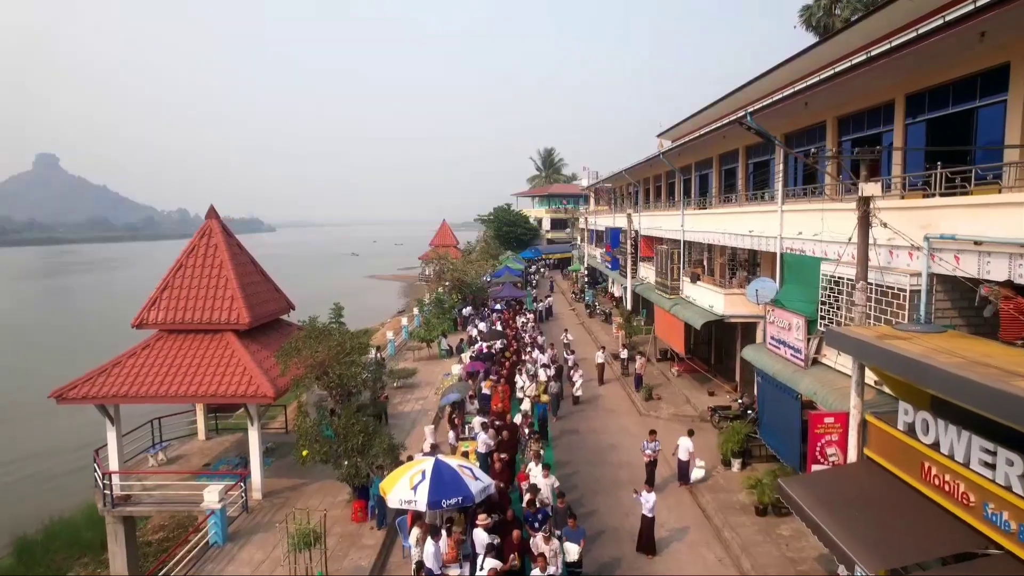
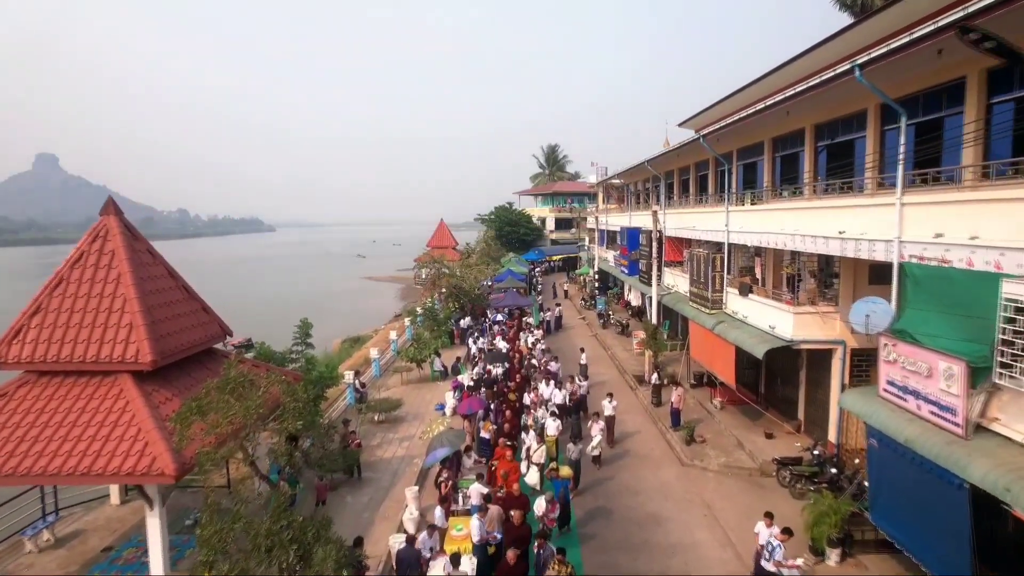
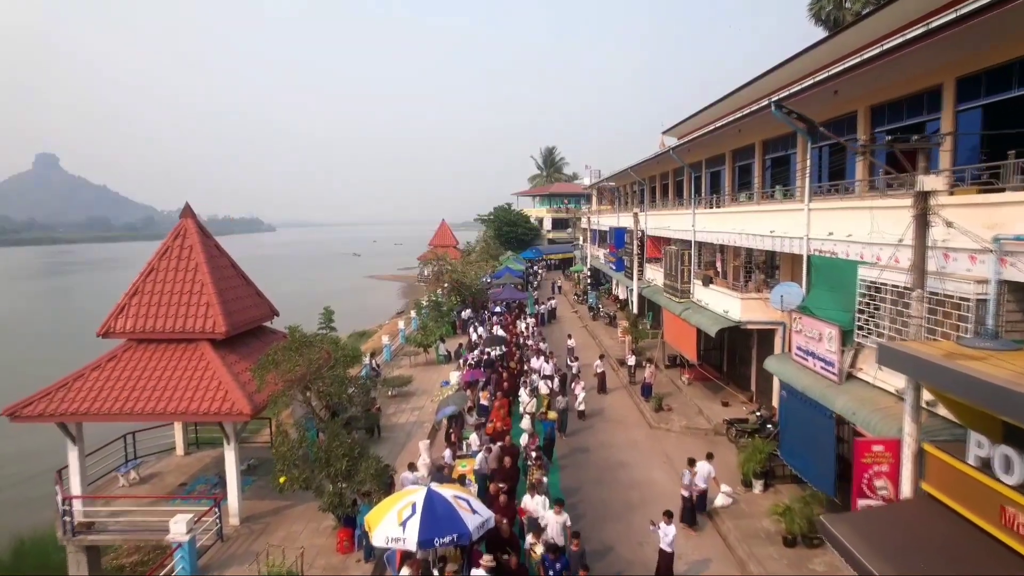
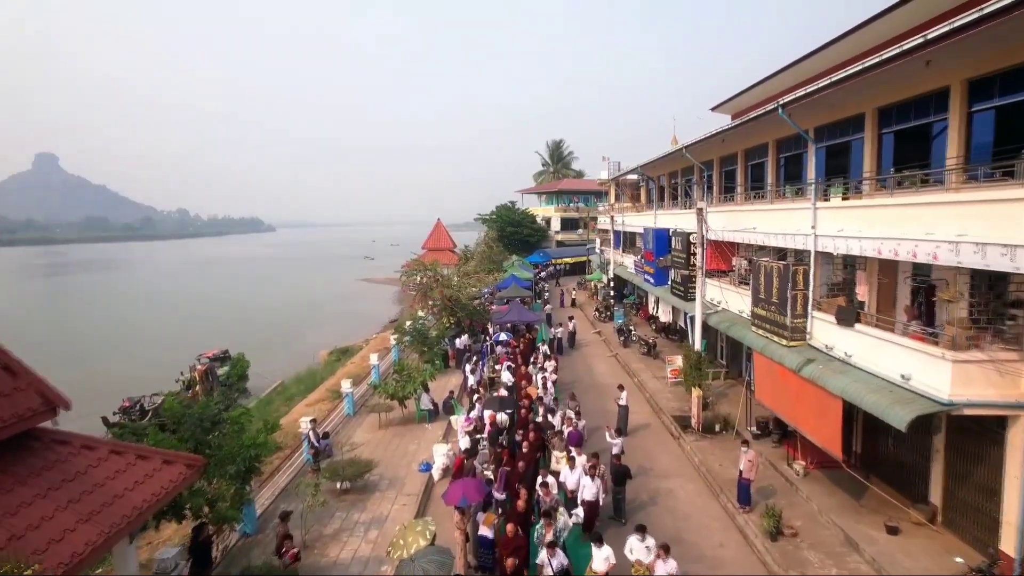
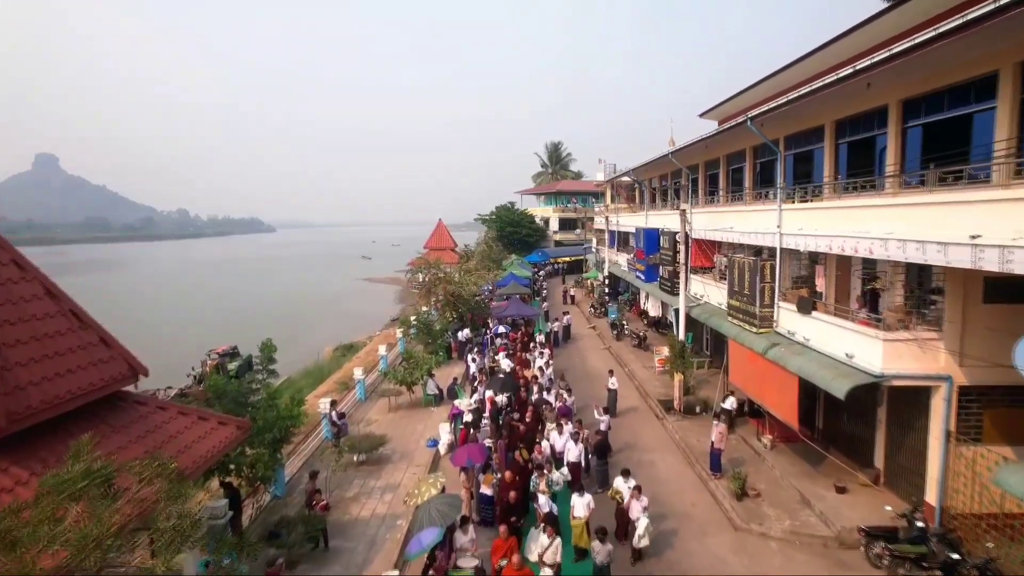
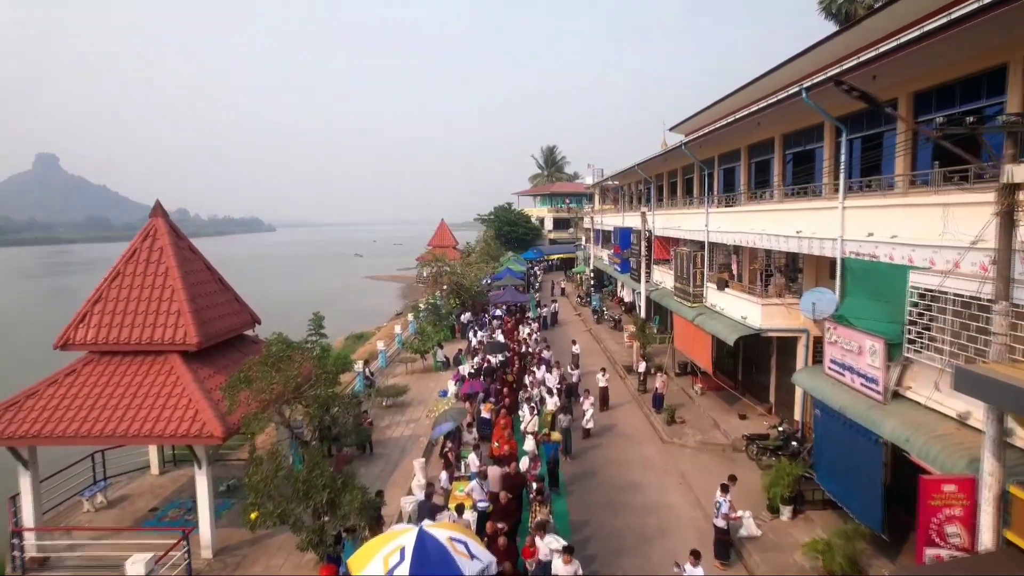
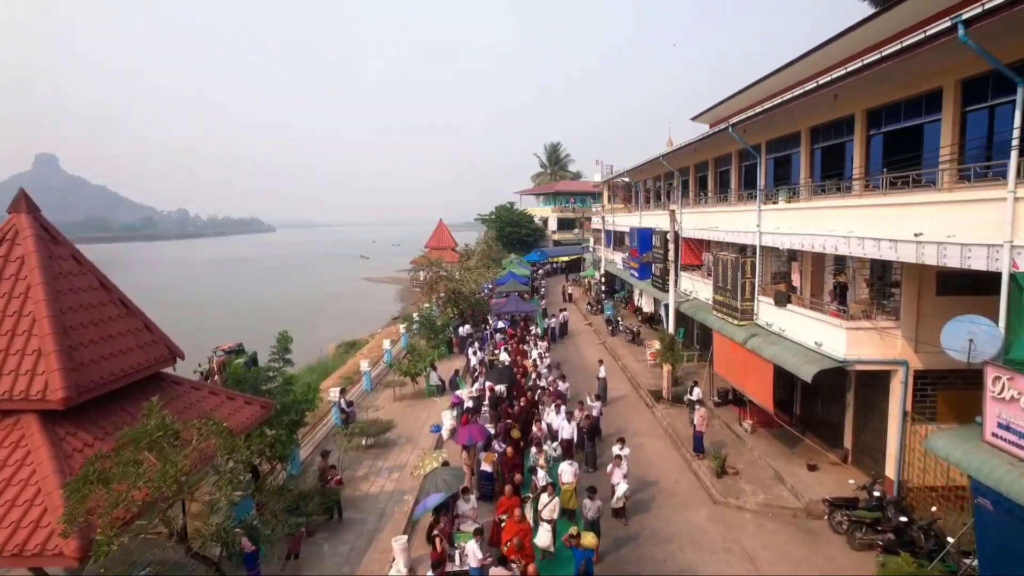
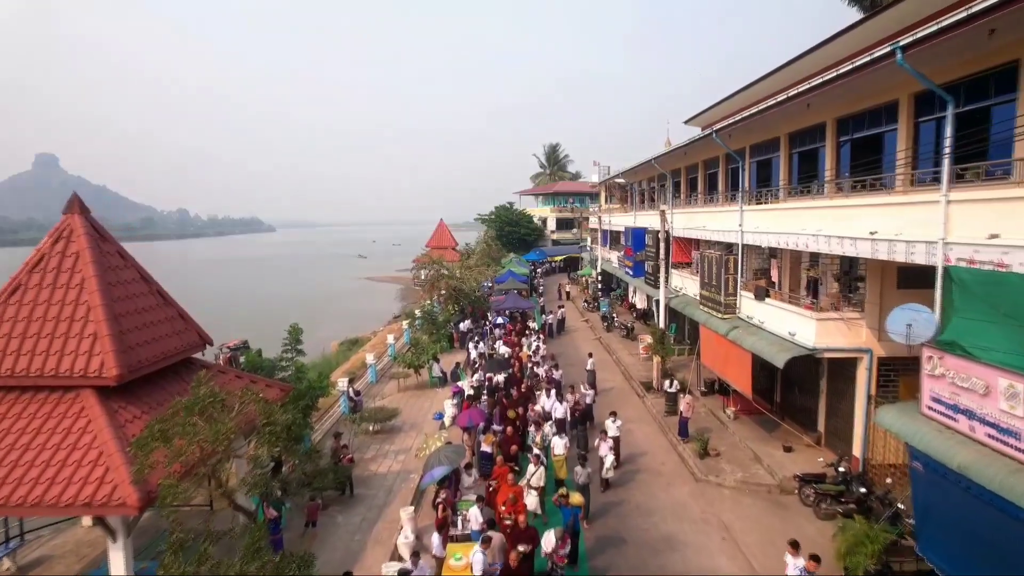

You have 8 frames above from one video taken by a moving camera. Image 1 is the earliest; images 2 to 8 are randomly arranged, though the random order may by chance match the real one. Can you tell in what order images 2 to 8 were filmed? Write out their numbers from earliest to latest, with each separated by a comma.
3, 6, 2, 8, 7, 5, 4
